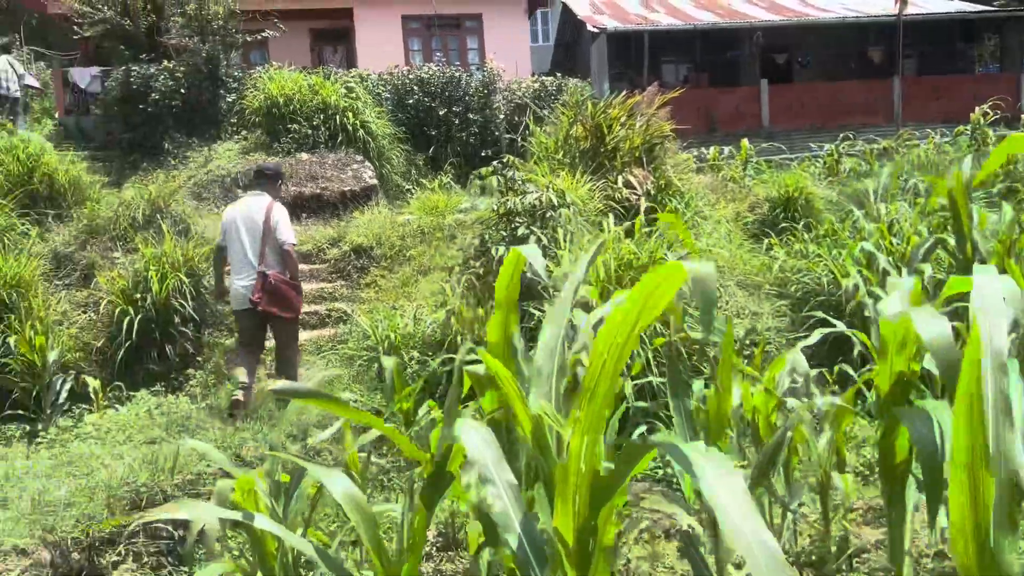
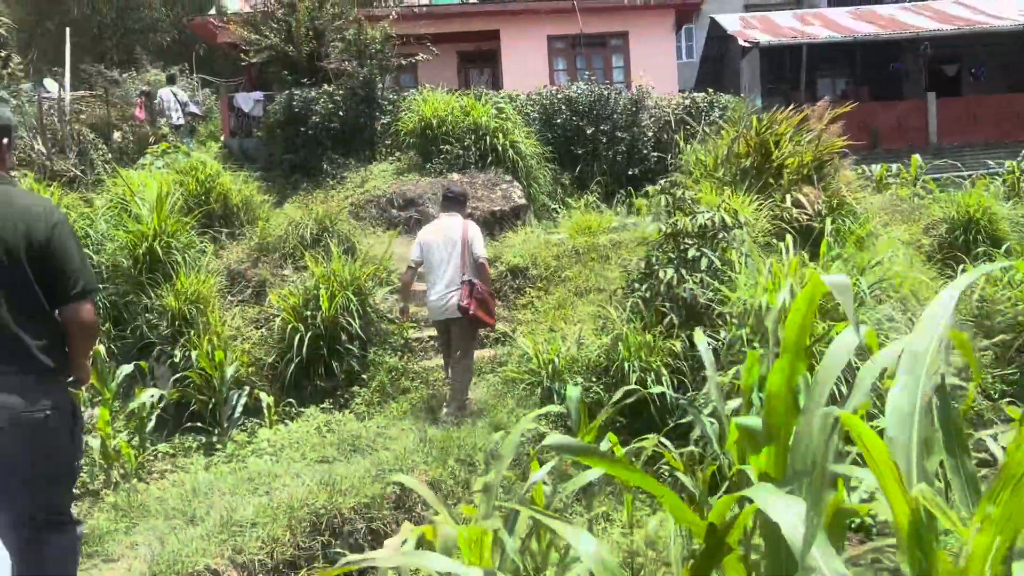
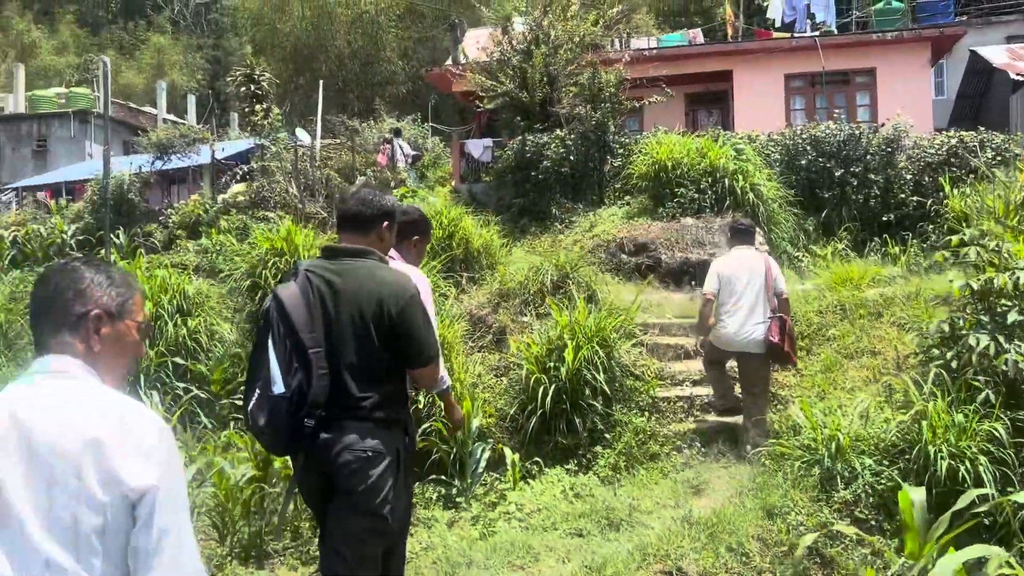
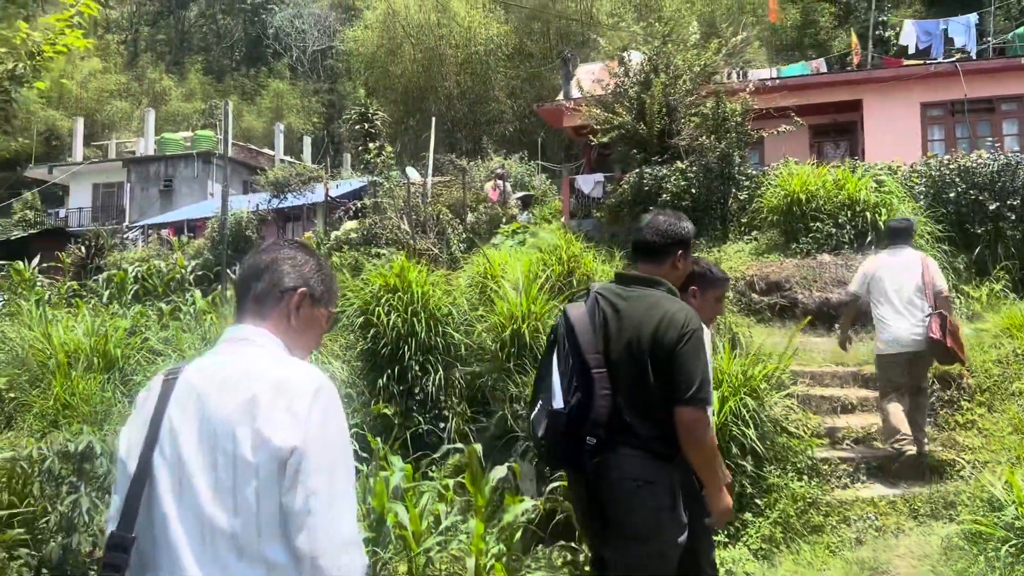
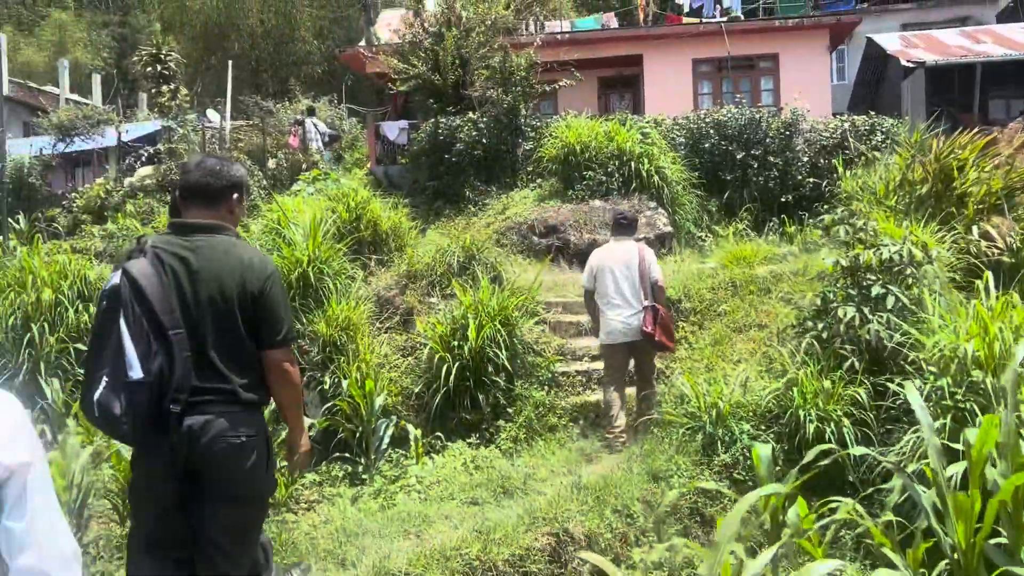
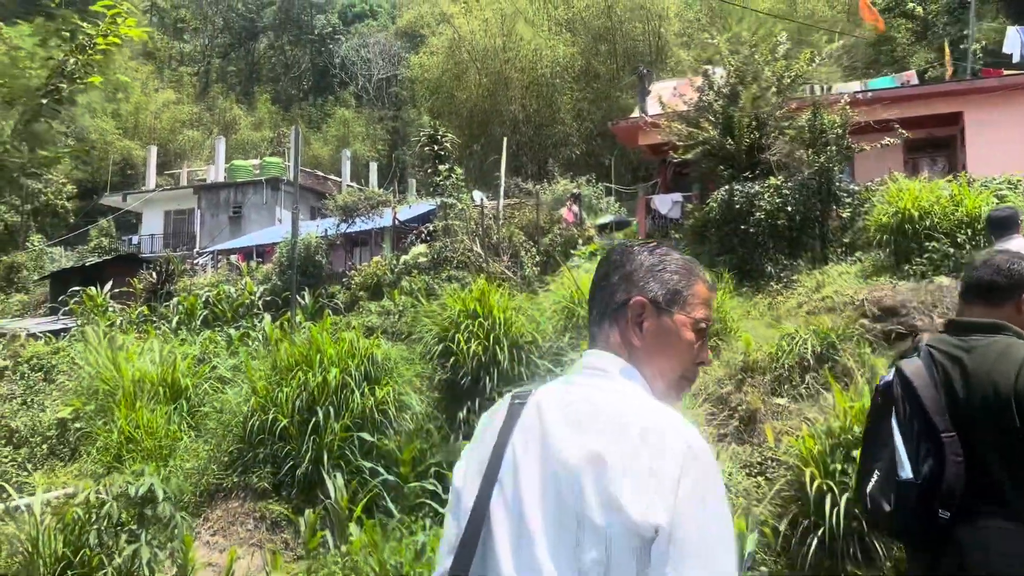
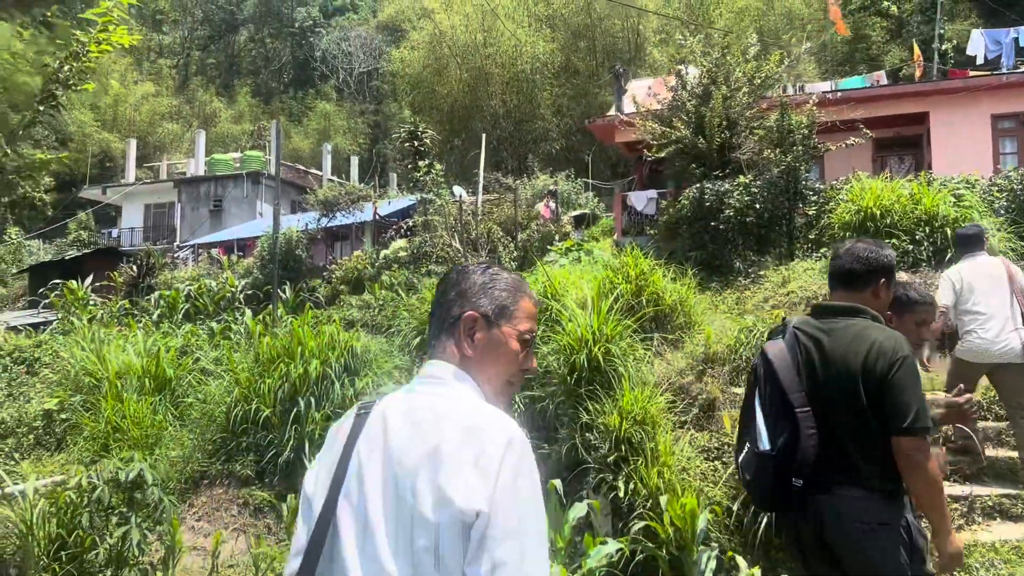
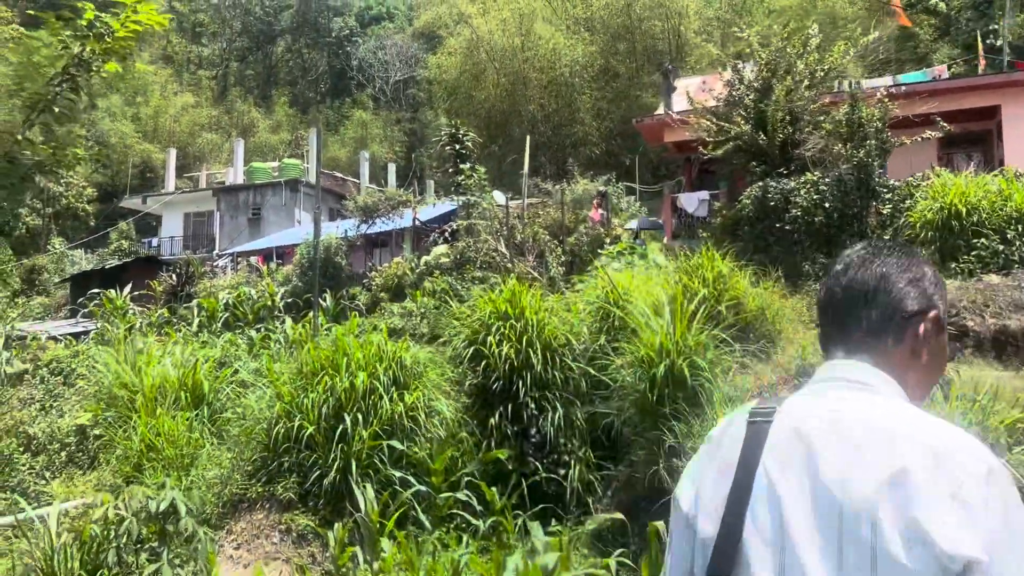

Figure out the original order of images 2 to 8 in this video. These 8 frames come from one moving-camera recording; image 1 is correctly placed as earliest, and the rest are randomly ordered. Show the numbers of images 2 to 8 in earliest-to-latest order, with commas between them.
2, 5, 3, 4, 7, 6, 8
